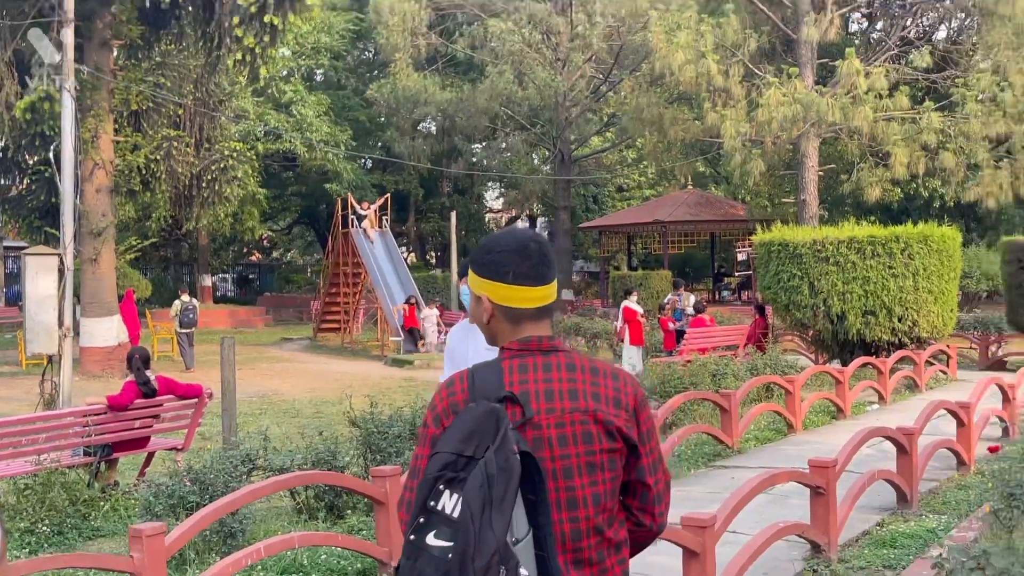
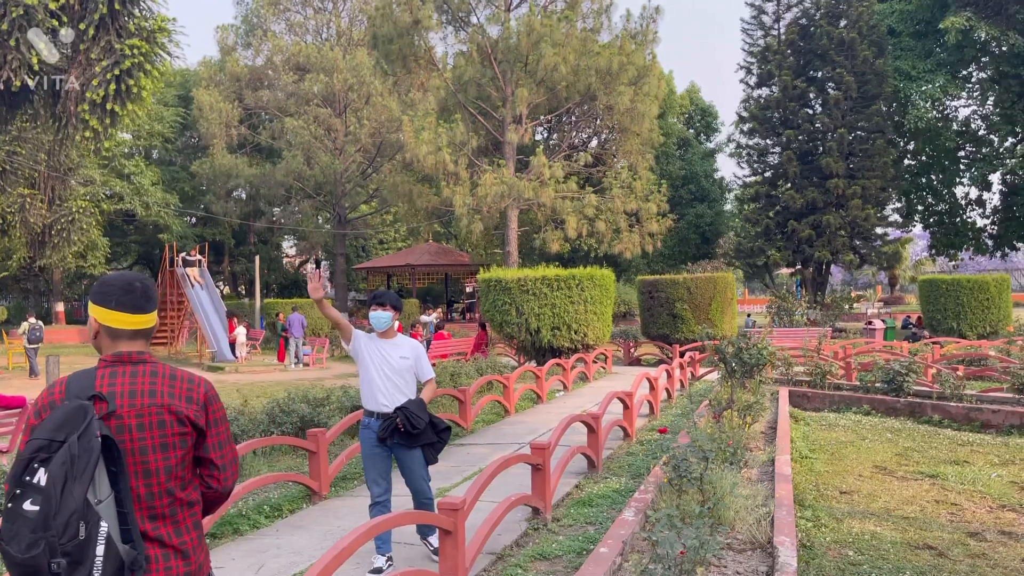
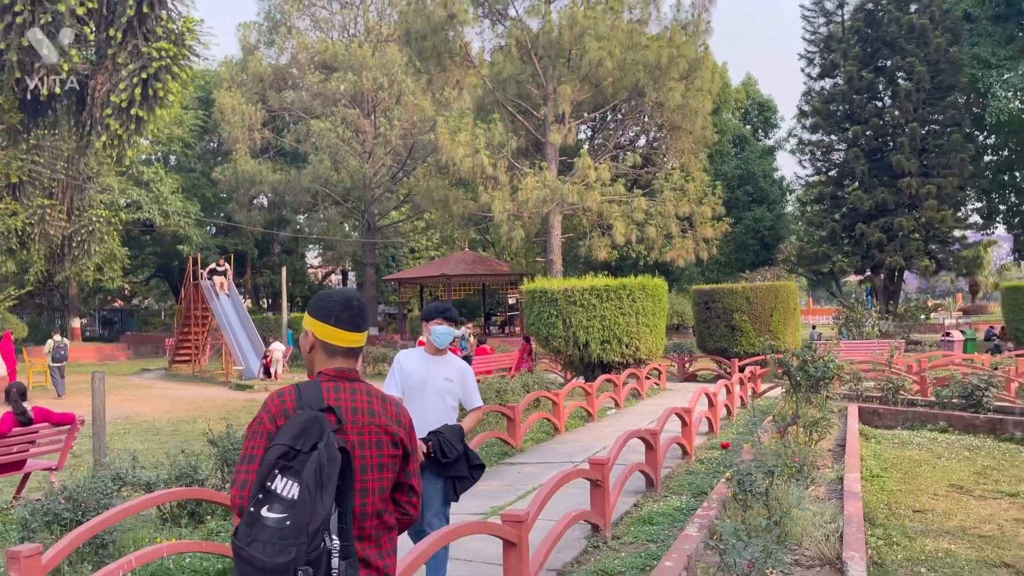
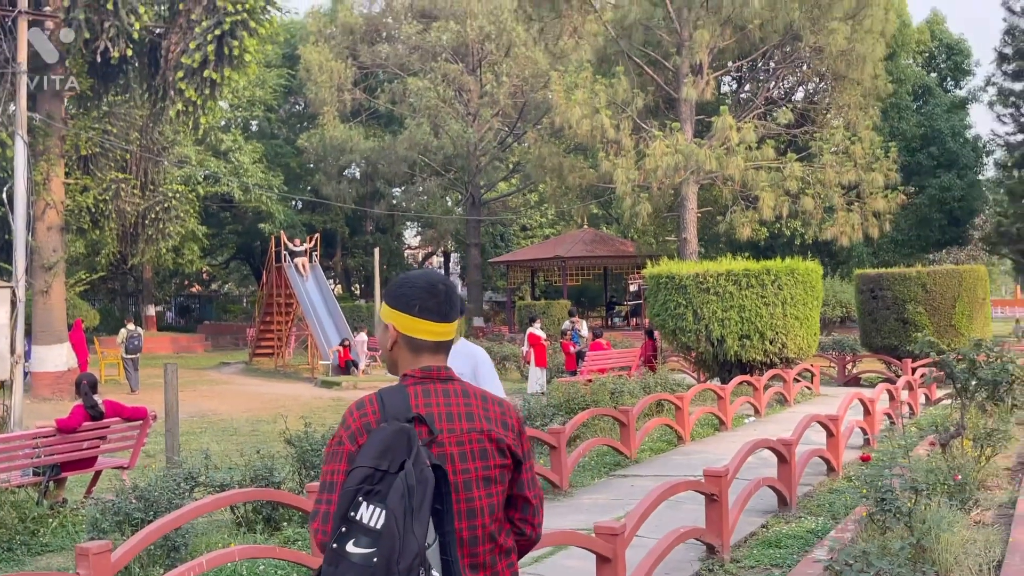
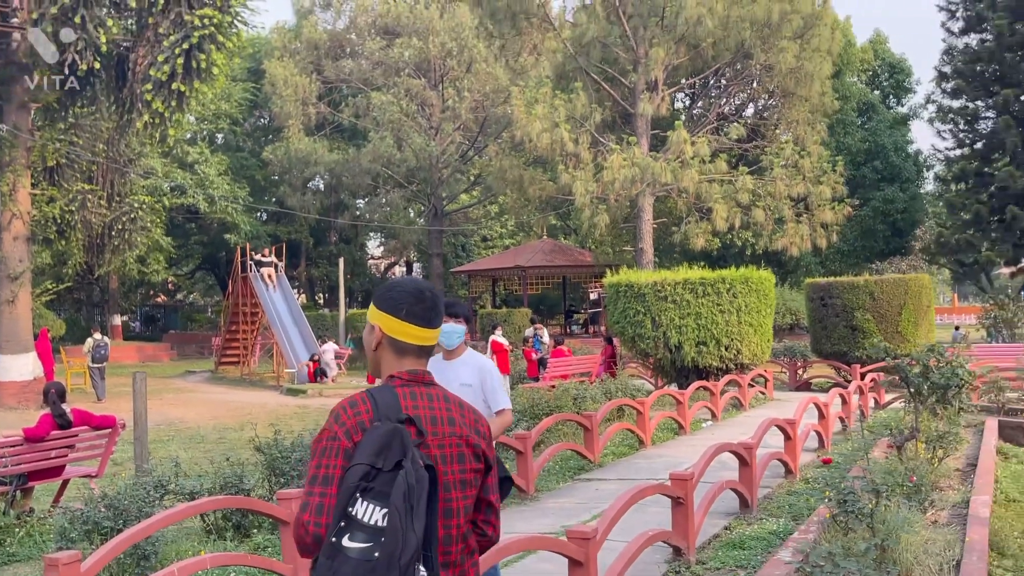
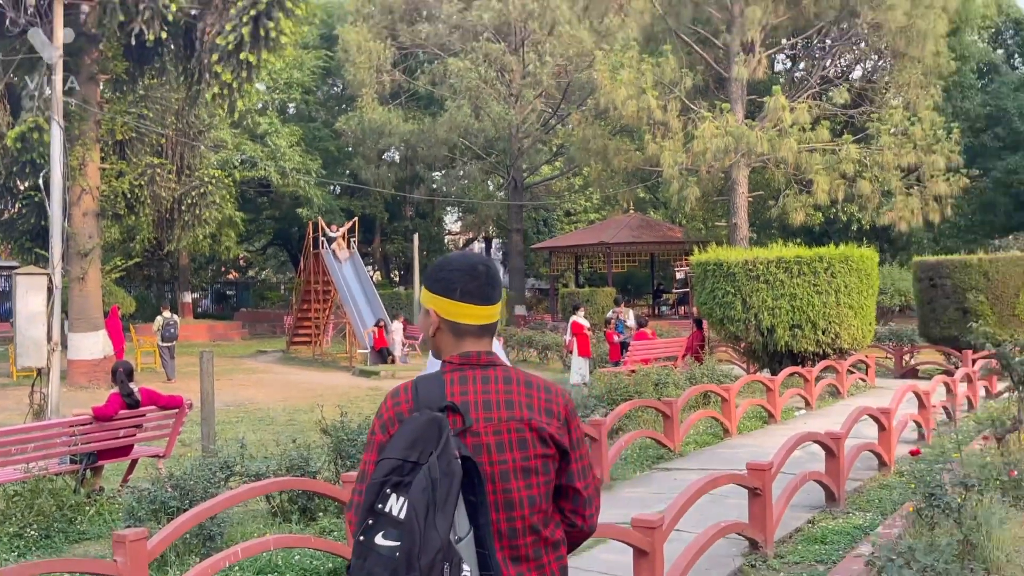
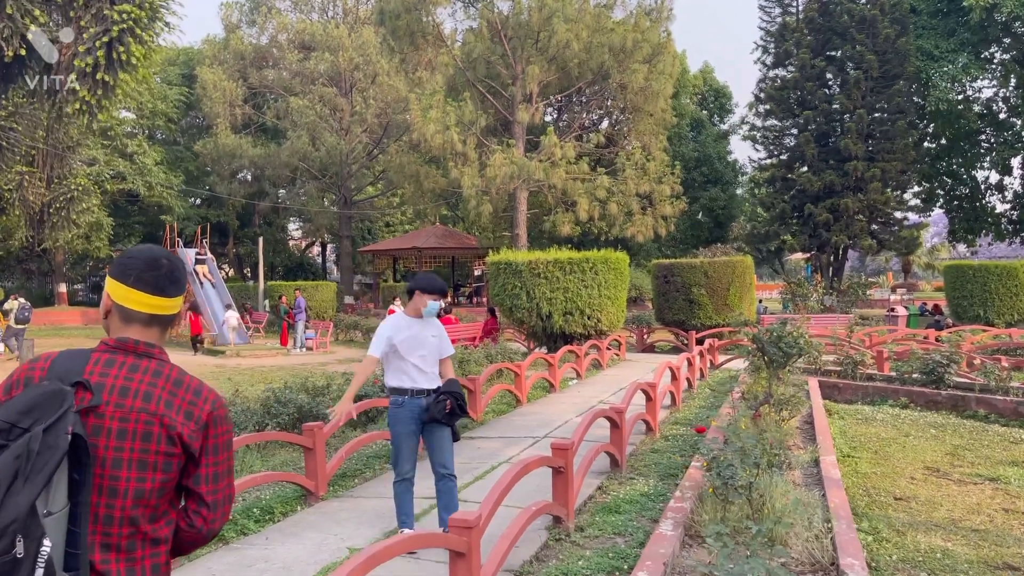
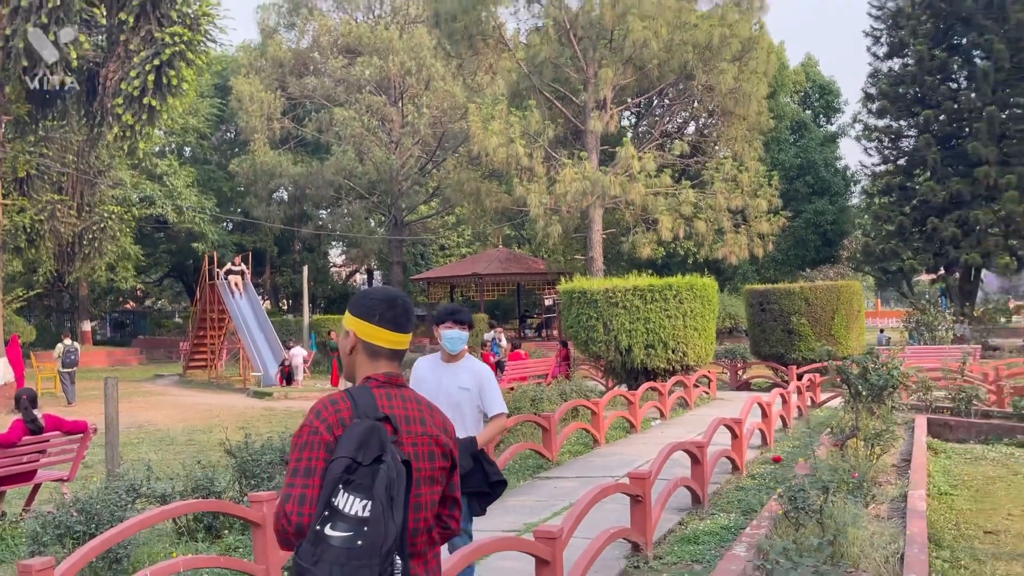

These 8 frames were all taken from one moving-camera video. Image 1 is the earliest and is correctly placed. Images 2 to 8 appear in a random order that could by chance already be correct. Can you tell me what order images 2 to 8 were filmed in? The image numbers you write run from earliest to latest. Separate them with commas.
6, 4, 5, 8, 3, 2, 7
